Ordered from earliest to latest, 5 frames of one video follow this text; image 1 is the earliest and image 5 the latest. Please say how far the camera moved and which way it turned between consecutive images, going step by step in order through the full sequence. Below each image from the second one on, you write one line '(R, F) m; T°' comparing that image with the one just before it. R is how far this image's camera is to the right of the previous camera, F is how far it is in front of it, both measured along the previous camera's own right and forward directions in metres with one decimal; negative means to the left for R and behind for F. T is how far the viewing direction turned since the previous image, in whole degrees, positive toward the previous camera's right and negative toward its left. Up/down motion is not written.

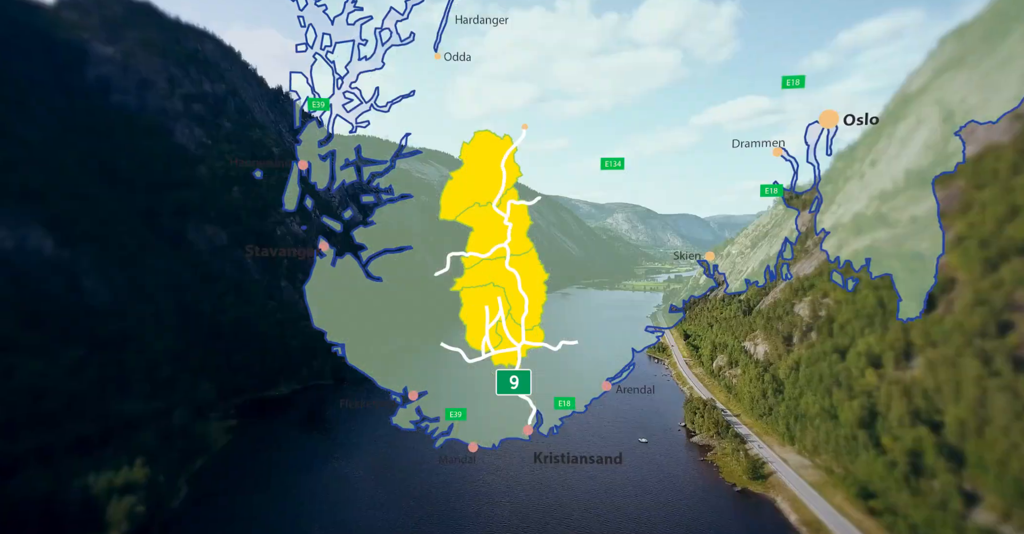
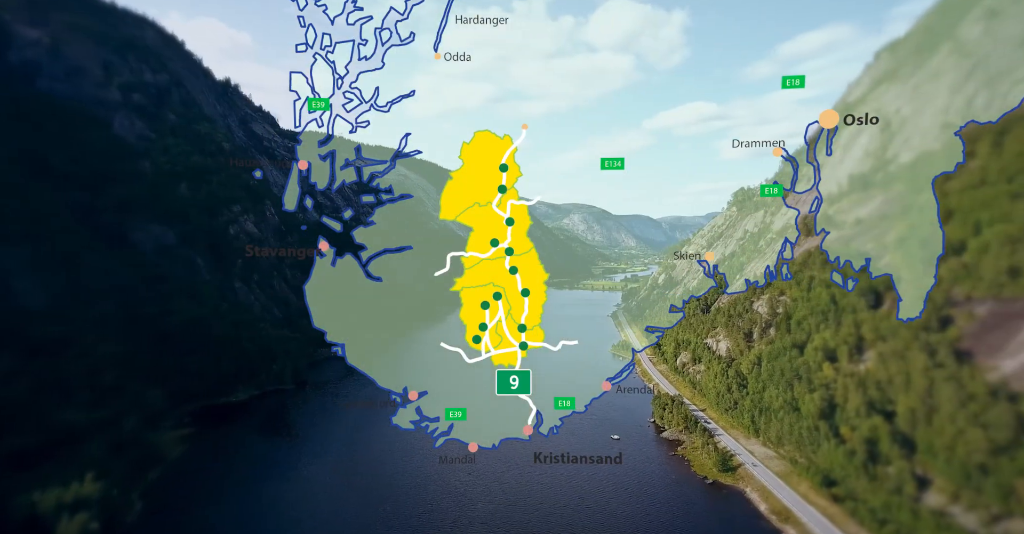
(-3.1, -0.1) m; +5°
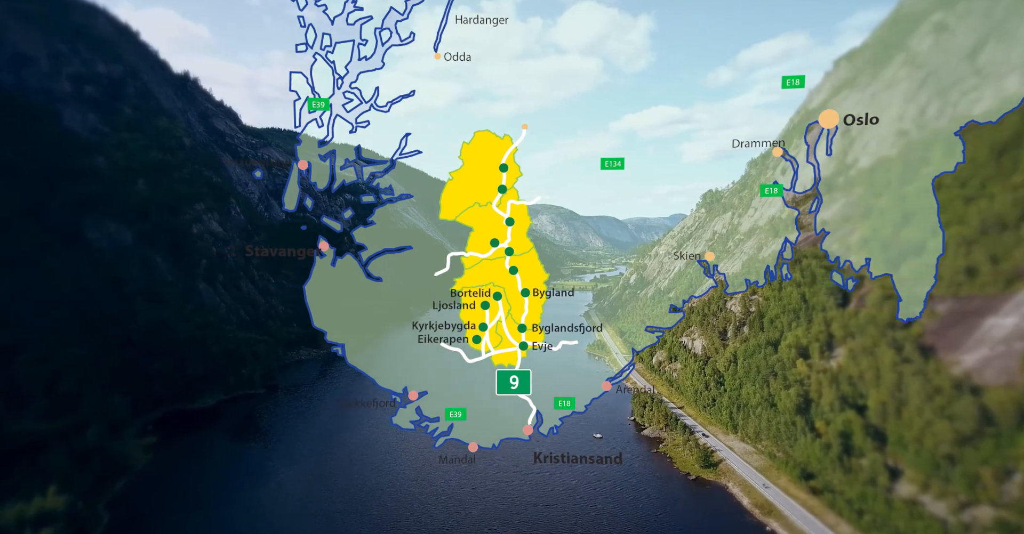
(-2.3, +0.3) m; +4°
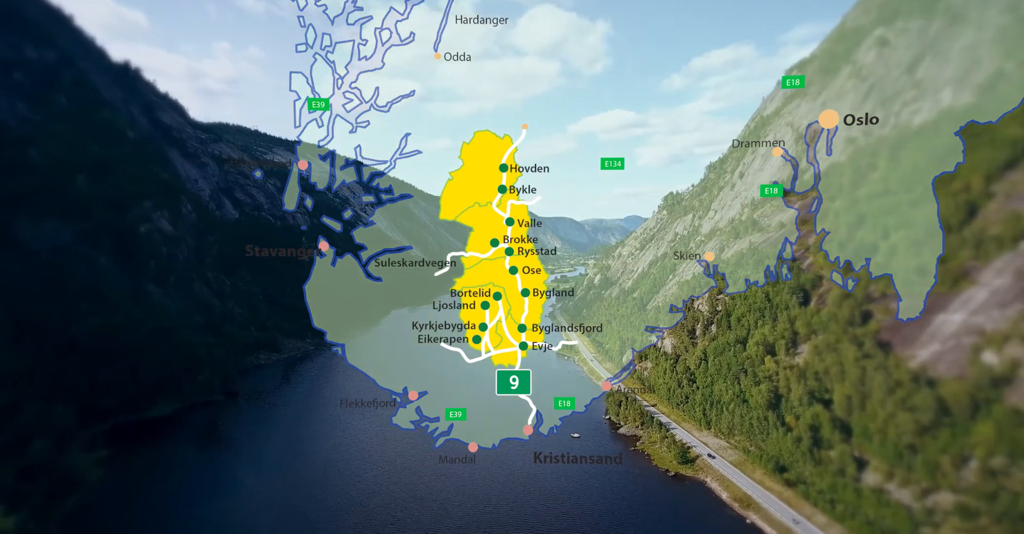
(-2.9, +0.6) m; +5°
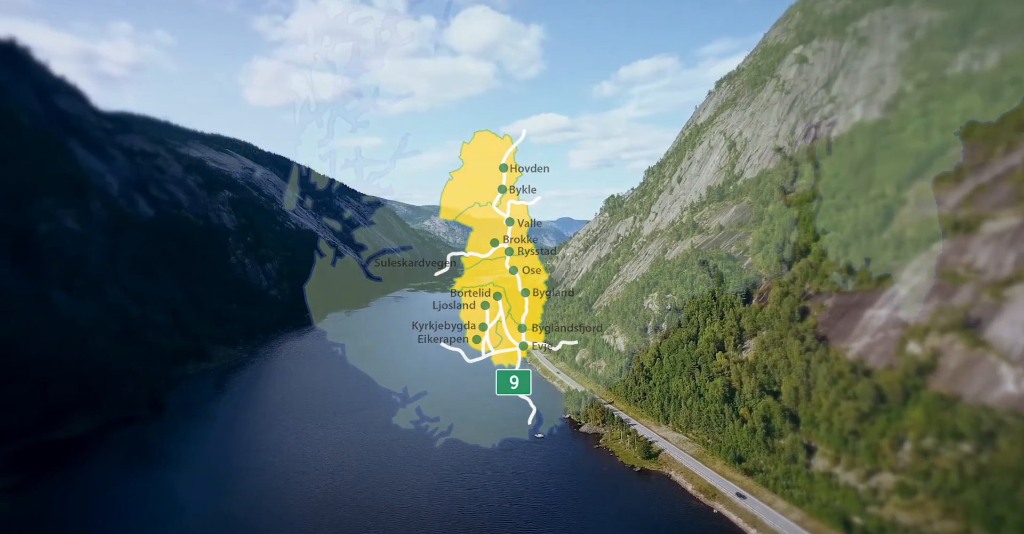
(-4.4, +0.9) m; +8°
